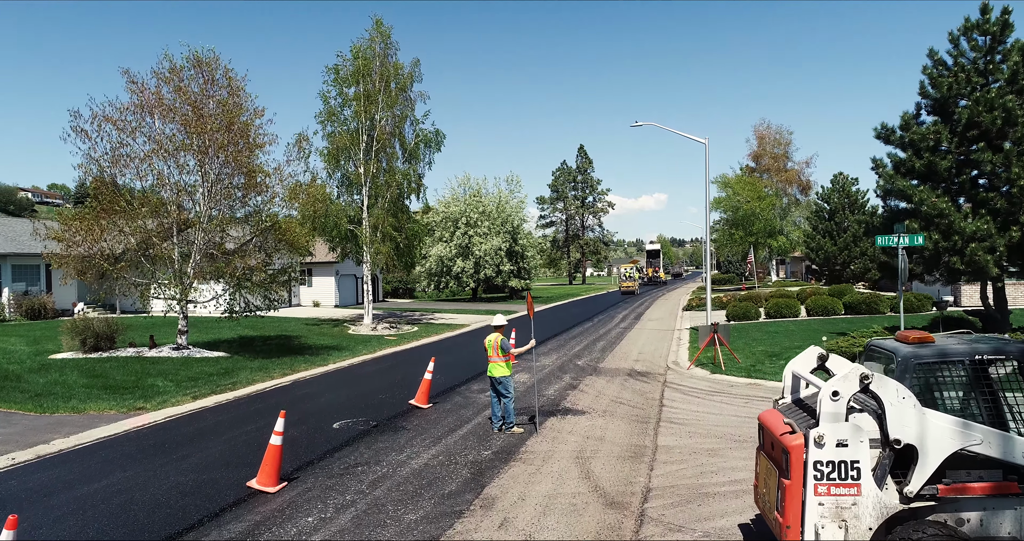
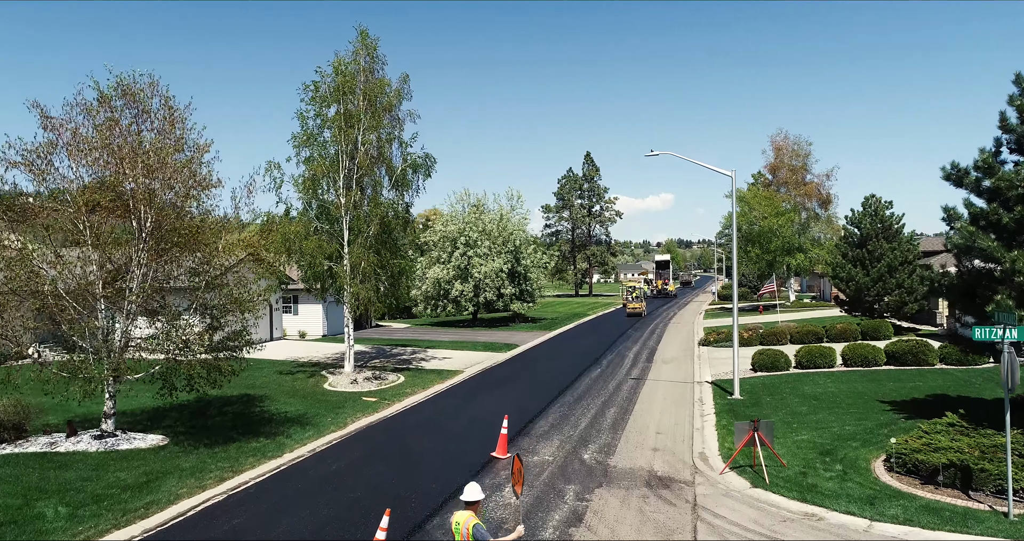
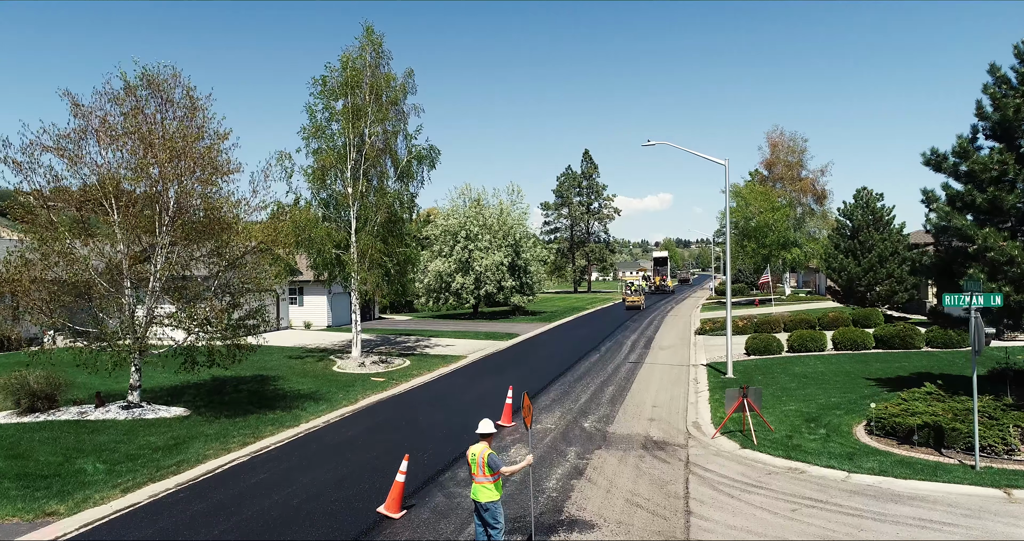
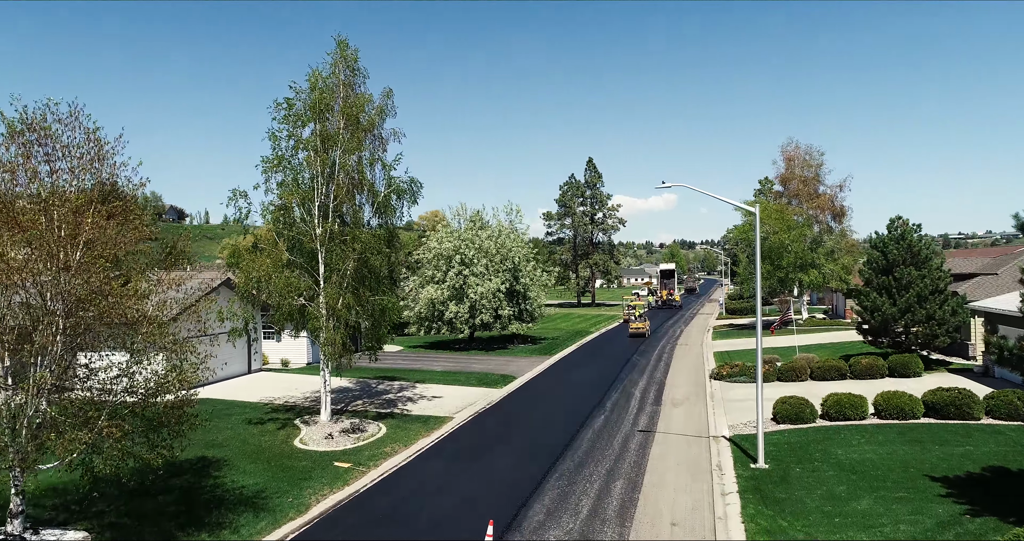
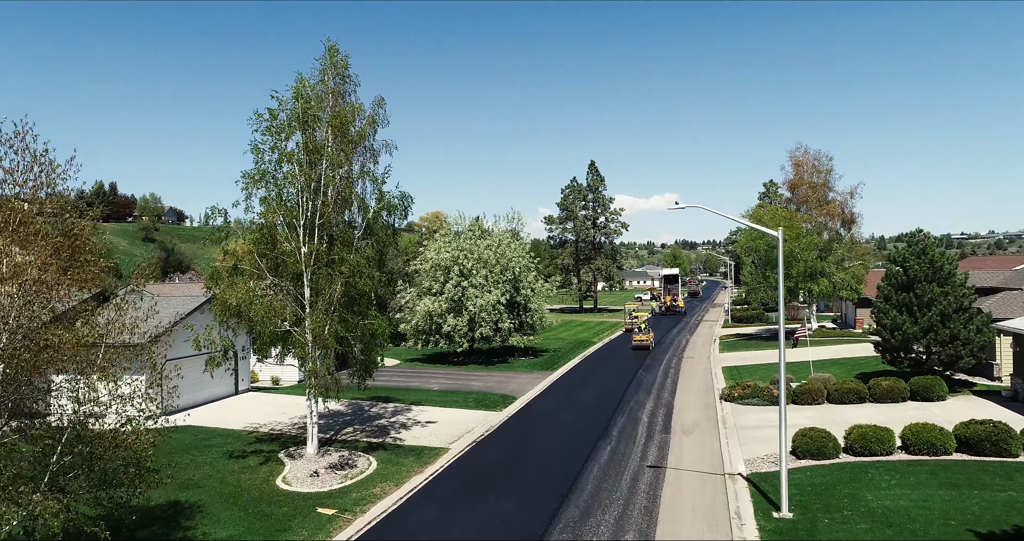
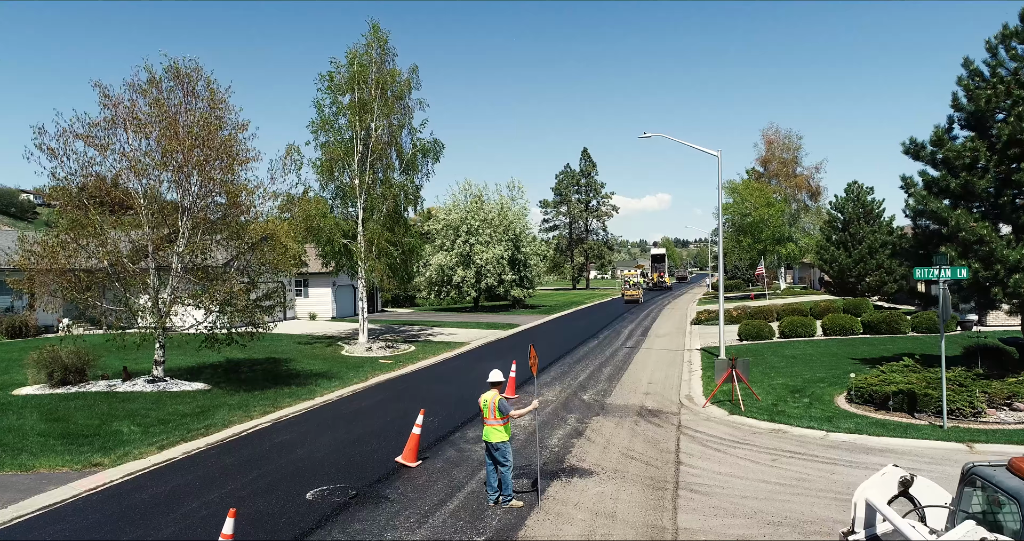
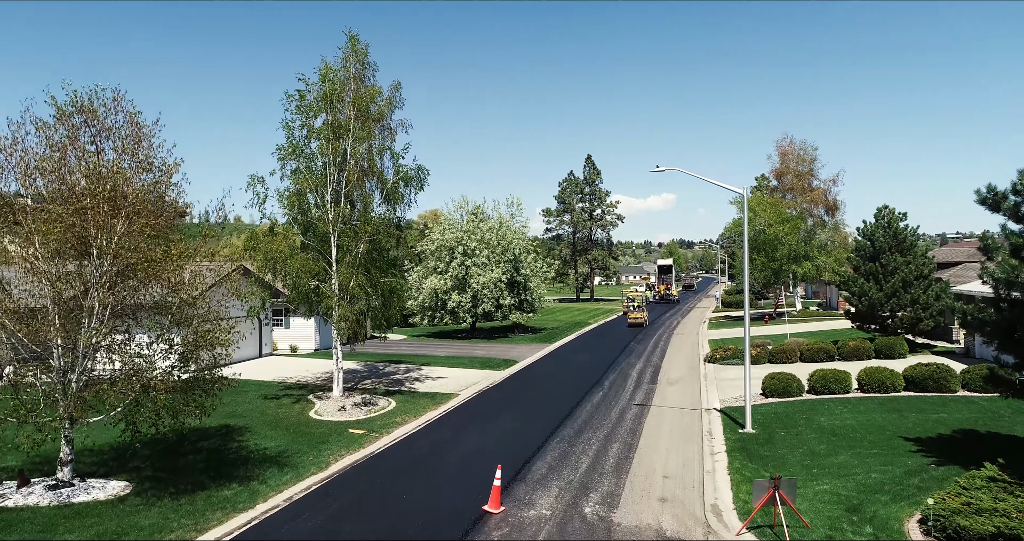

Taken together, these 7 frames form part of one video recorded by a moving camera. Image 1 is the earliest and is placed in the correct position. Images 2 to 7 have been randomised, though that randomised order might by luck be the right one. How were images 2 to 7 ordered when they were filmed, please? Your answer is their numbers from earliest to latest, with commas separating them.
6, 3, 2, 7, 4, 5
